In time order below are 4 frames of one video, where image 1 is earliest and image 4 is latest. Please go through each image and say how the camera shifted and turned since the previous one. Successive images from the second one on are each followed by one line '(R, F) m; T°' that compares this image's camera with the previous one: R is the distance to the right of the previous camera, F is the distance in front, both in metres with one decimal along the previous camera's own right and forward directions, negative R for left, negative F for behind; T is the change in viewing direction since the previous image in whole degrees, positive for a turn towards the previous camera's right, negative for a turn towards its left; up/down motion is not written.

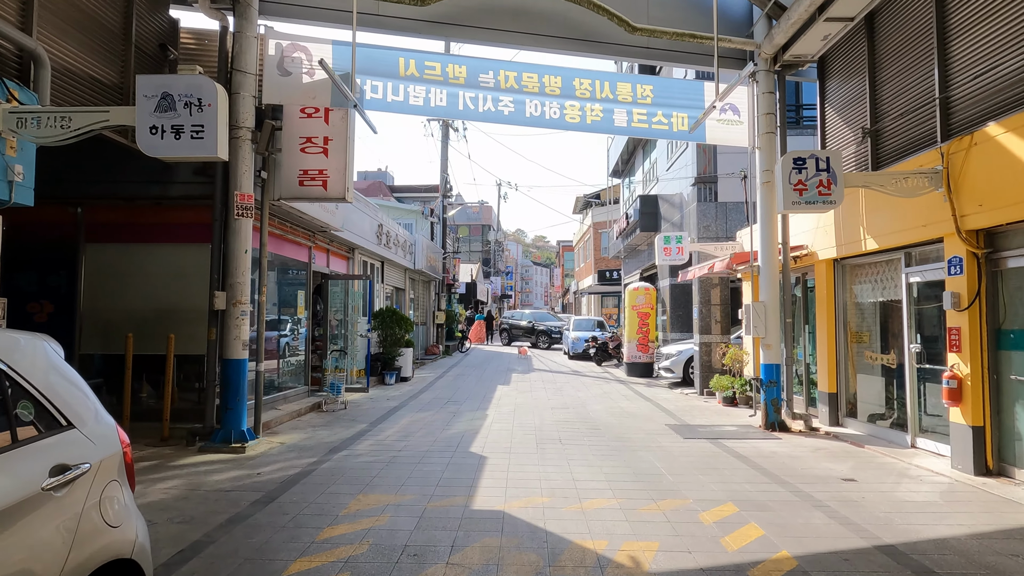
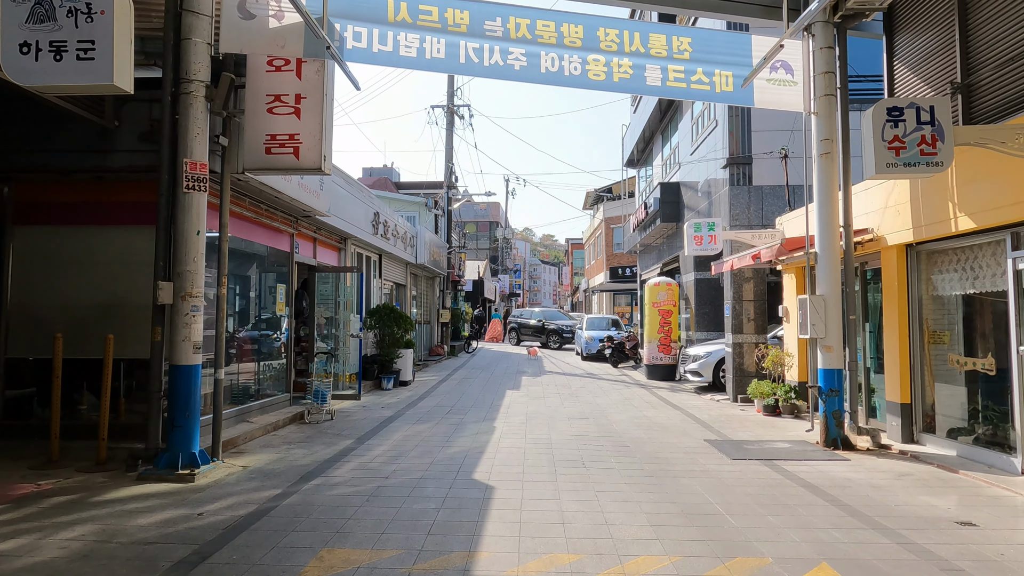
(0.0, +1.3) m; -1°
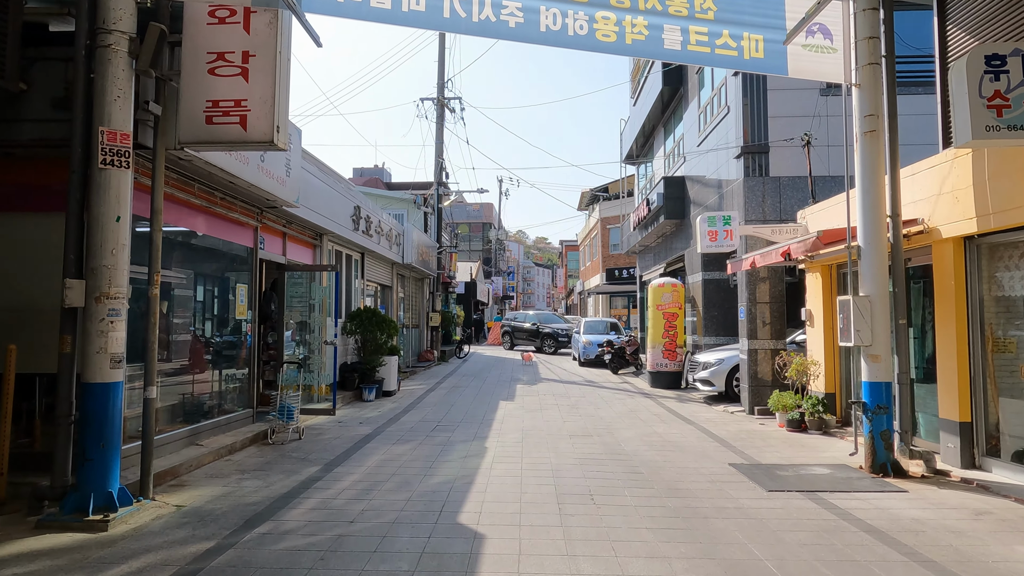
(0.0, +1.0) m; +1°
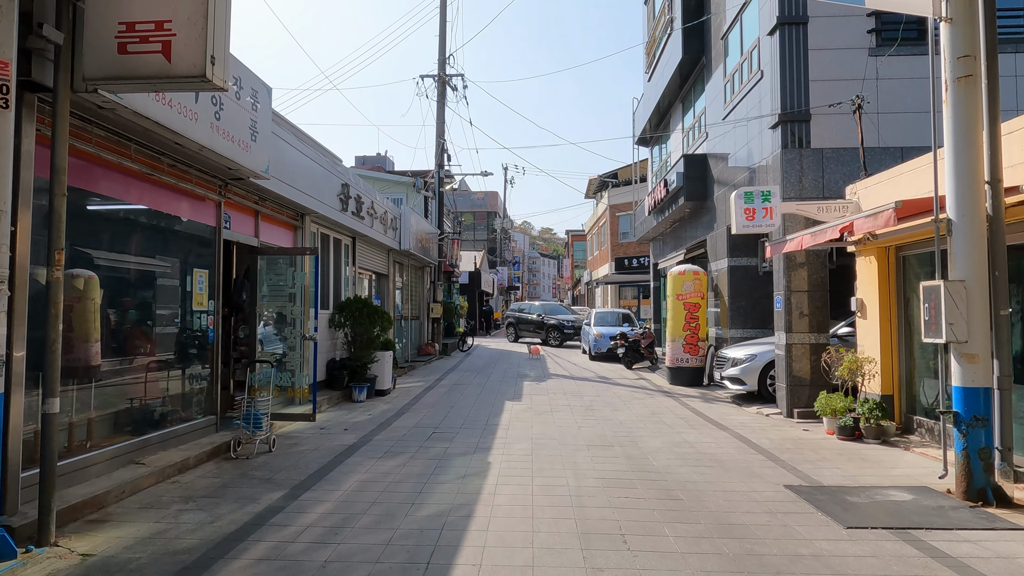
(0.0, +1.2) m; 0°
